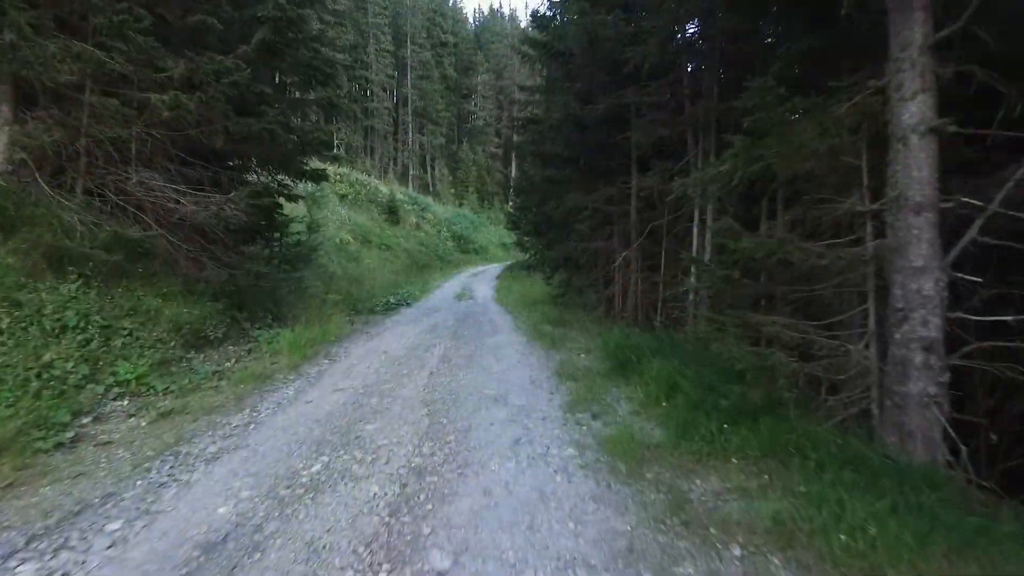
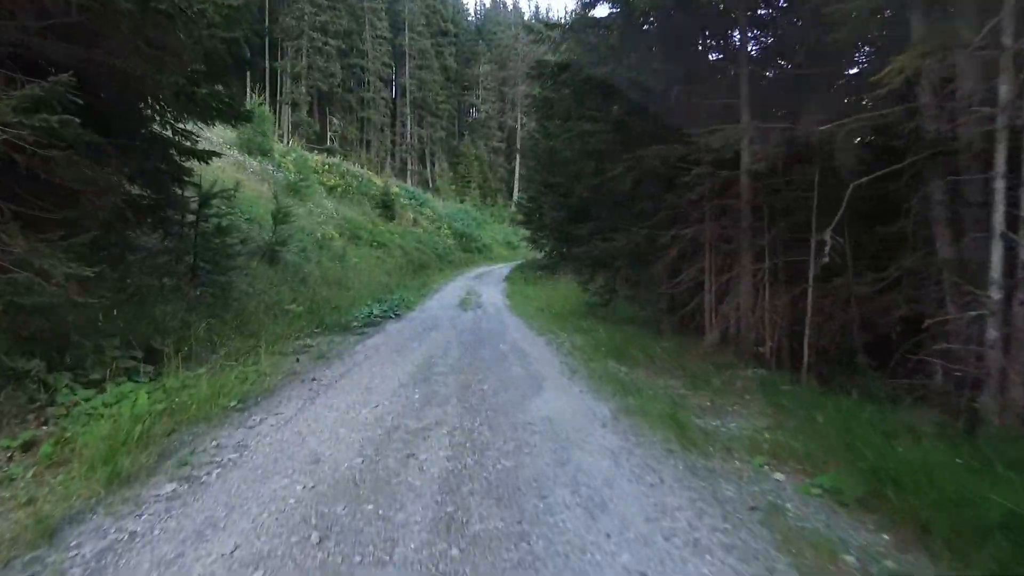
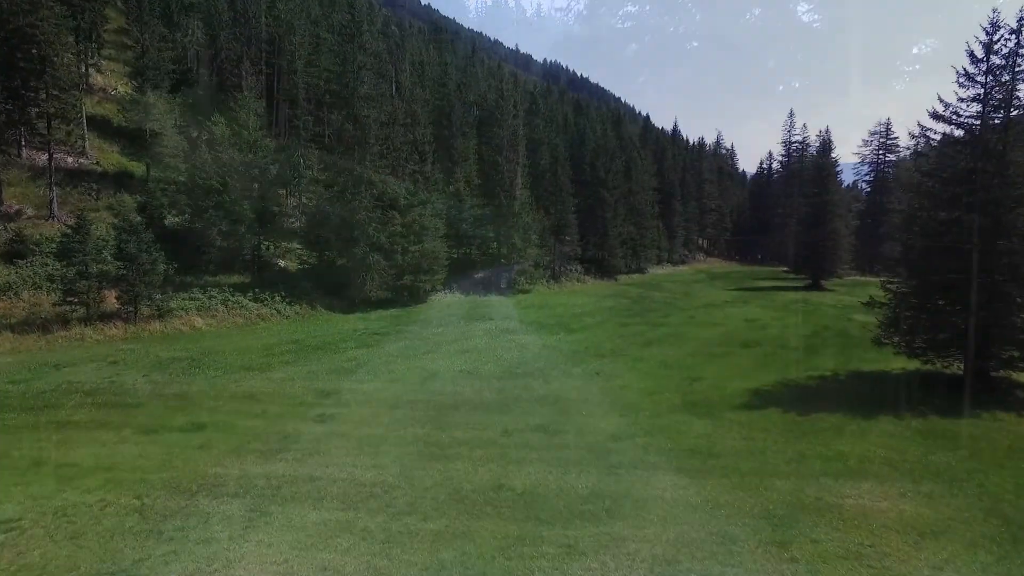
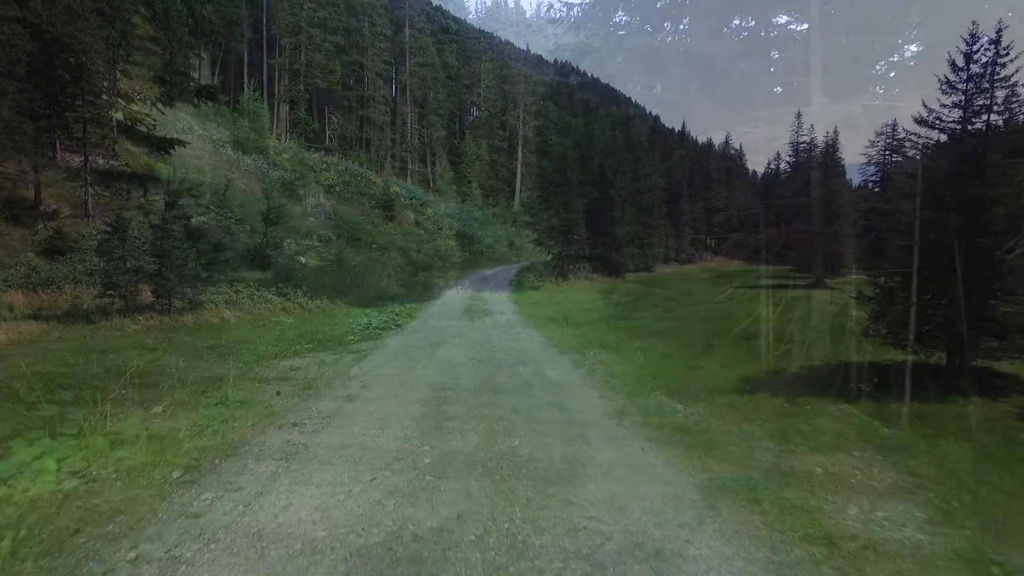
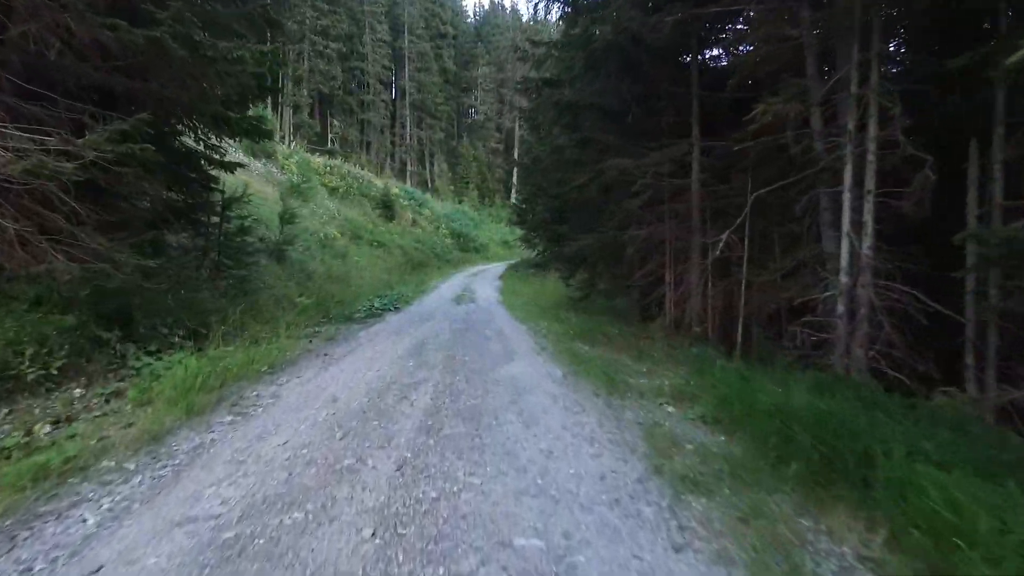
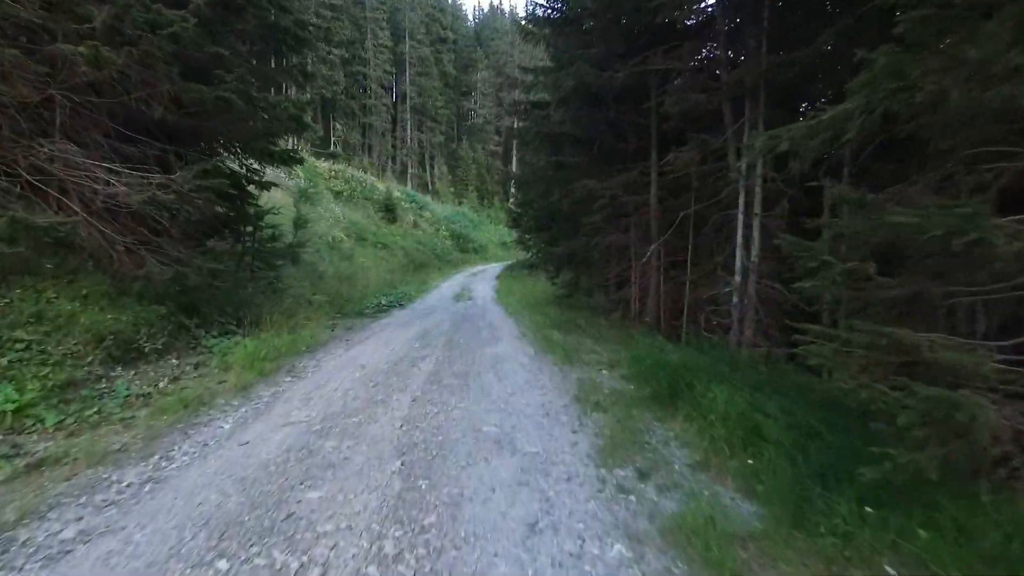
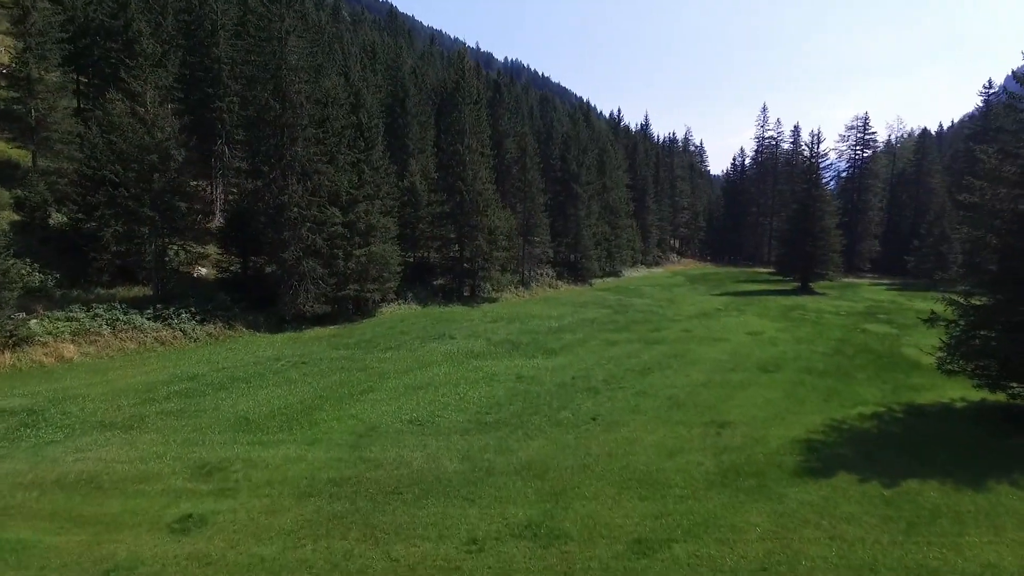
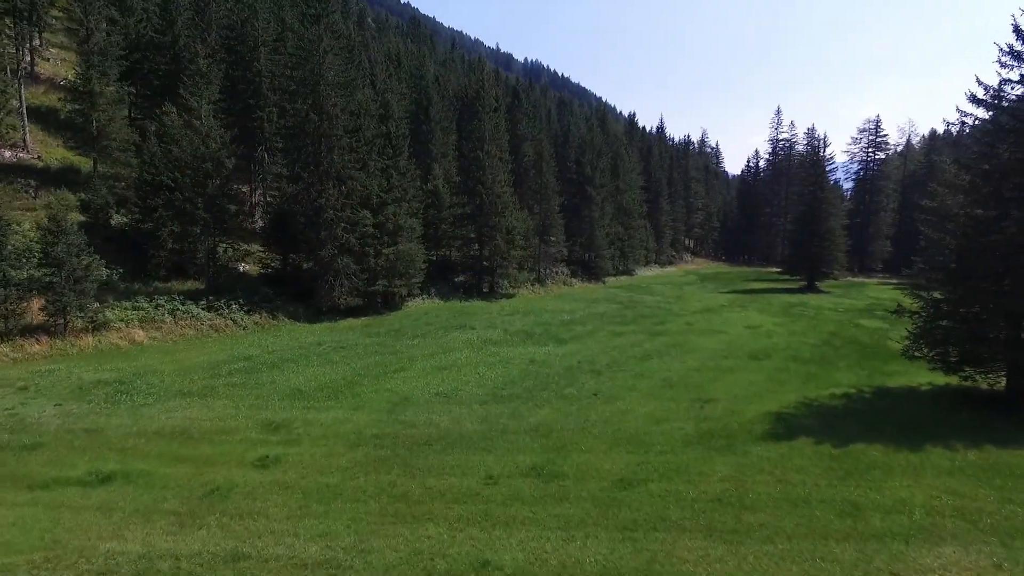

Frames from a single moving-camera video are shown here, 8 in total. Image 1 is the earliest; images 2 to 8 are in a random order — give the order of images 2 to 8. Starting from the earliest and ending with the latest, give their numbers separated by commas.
6, 5, 2, 4, 3, 8, 7
